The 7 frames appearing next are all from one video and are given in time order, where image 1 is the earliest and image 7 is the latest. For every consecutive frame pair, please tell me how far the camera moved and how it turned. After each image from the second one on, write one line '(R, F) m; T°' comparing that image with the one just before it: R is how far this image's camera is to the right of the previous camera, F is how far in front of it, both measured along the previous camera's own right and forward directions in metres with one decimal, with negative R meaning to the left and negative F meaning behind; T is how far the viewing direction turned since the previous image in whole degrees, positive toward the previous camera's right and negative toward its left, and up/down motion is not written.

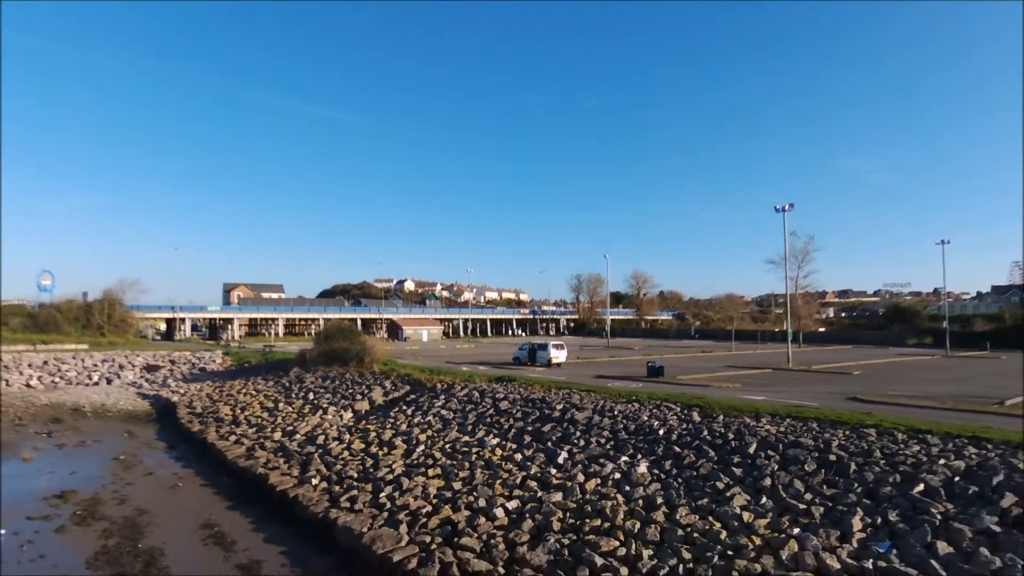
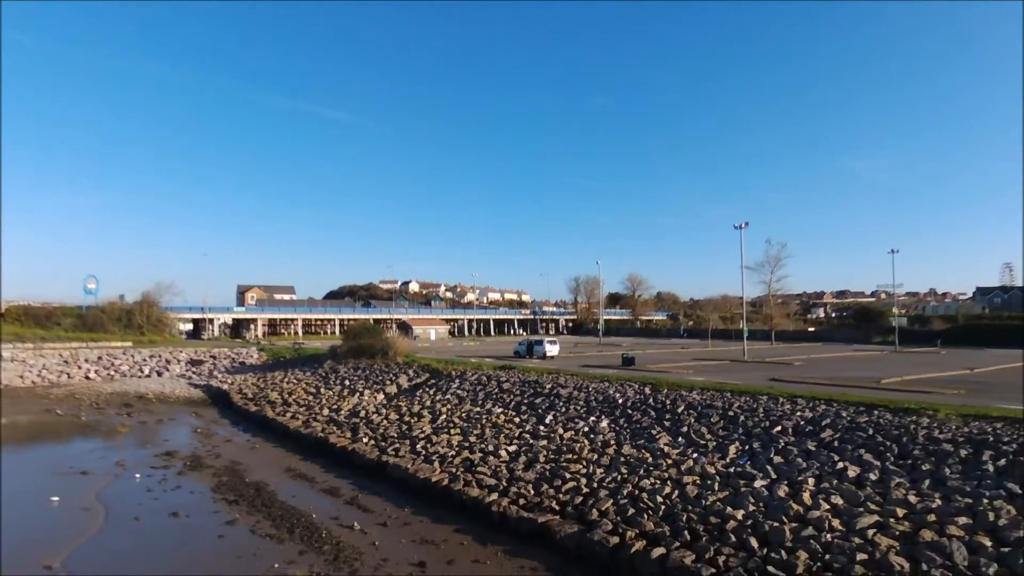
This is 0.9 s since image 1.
(0.0, -4.1) m; 0°
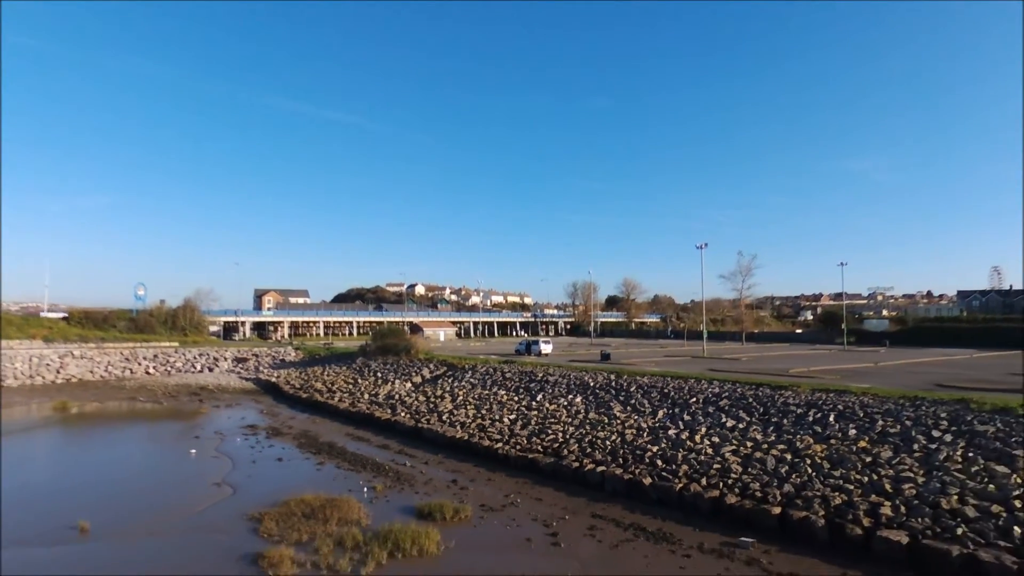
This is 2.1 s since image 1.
(+0.1, -5.4) m; 0°
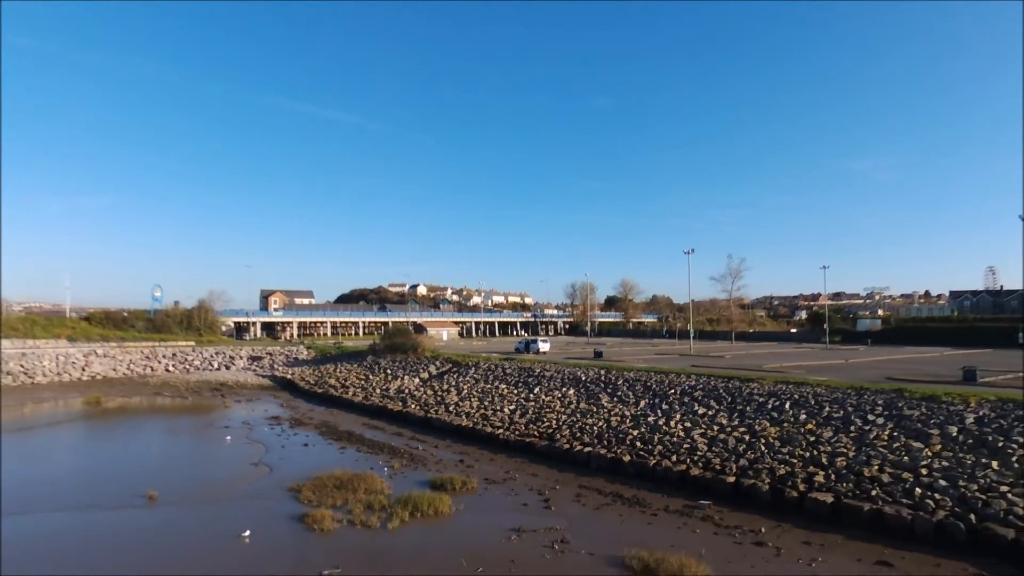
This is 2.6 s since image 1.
(0.0, -2.2) m; 0°
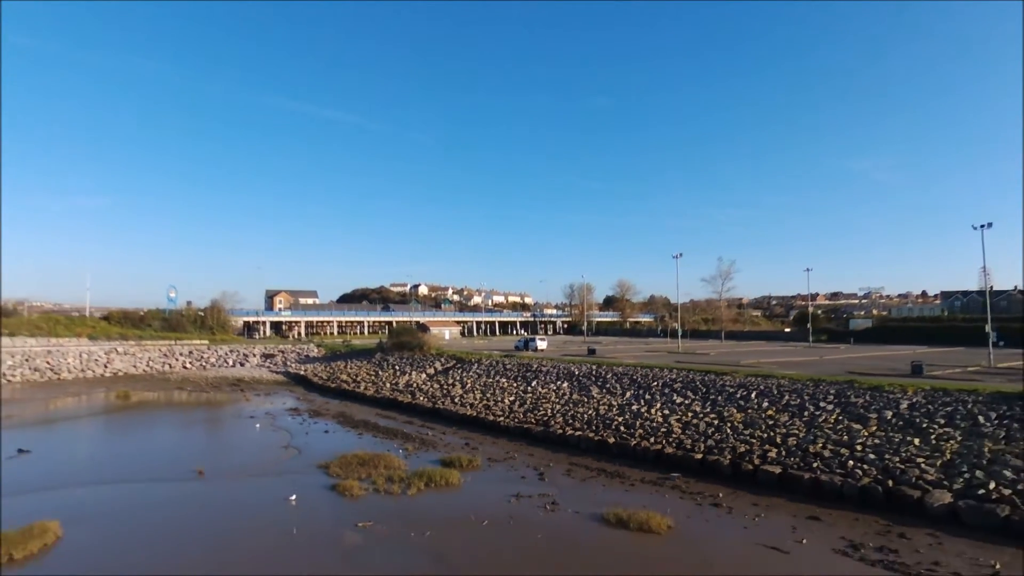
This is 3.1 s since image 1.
(0.0, -2.3) m; 0°
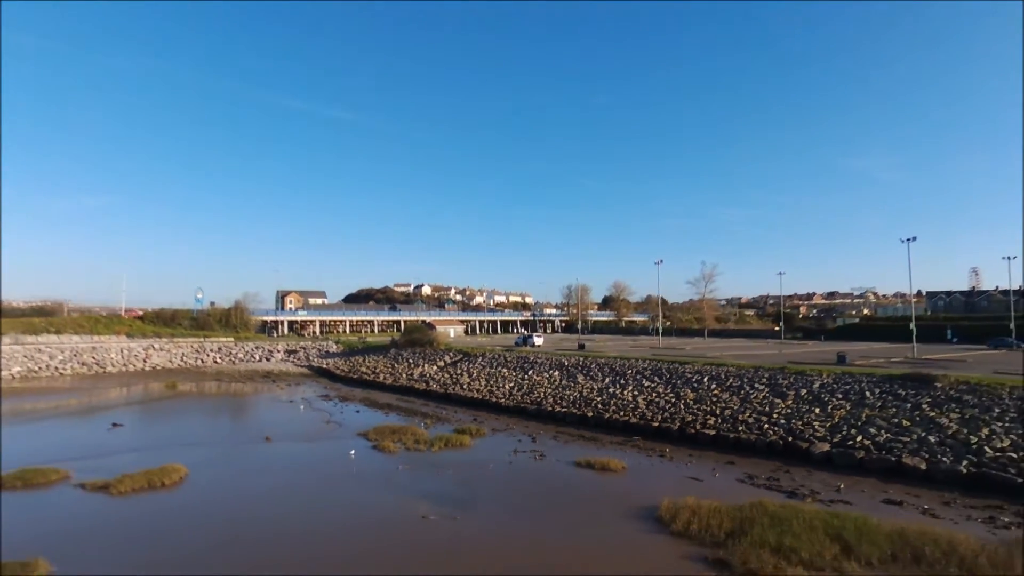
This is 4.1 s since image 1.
(+0.1, -4.5) m; 0°
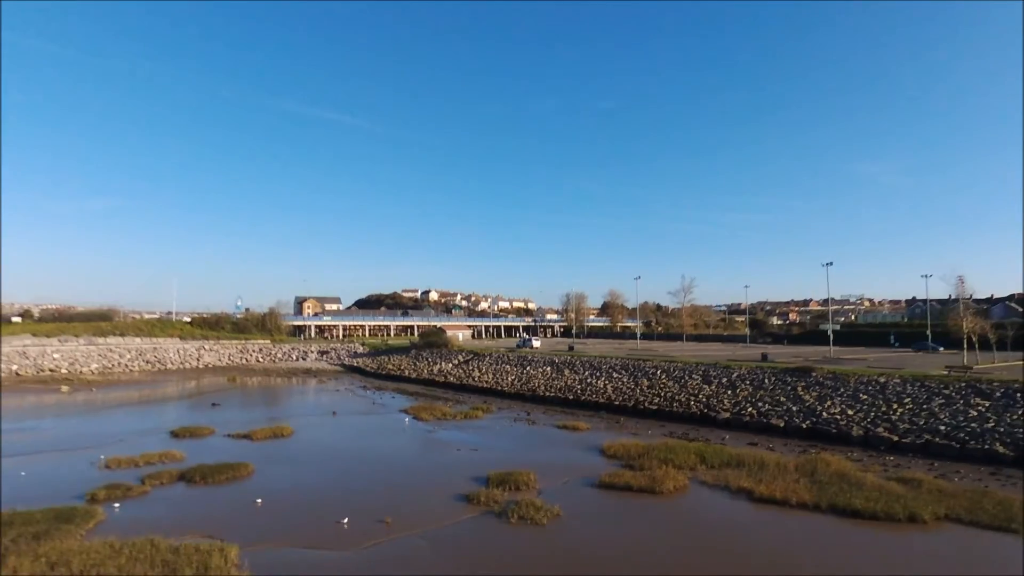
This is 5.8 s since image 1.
(+0.1, -7.7) m; 0°
